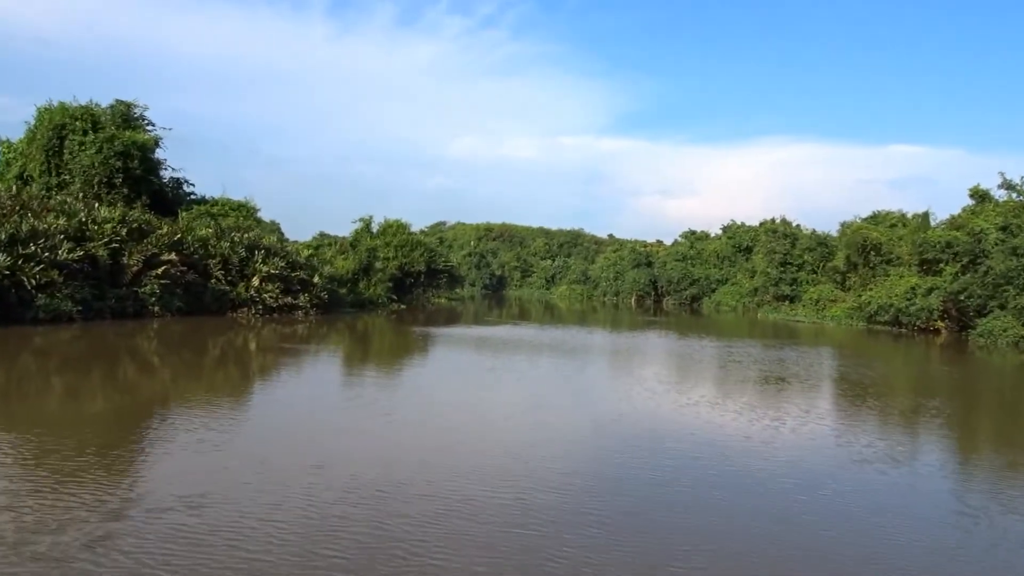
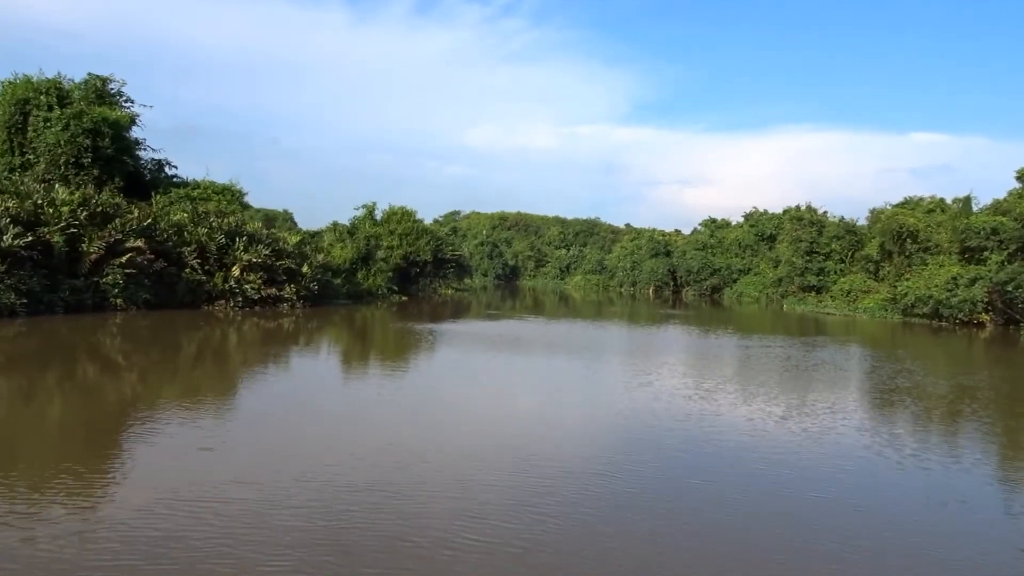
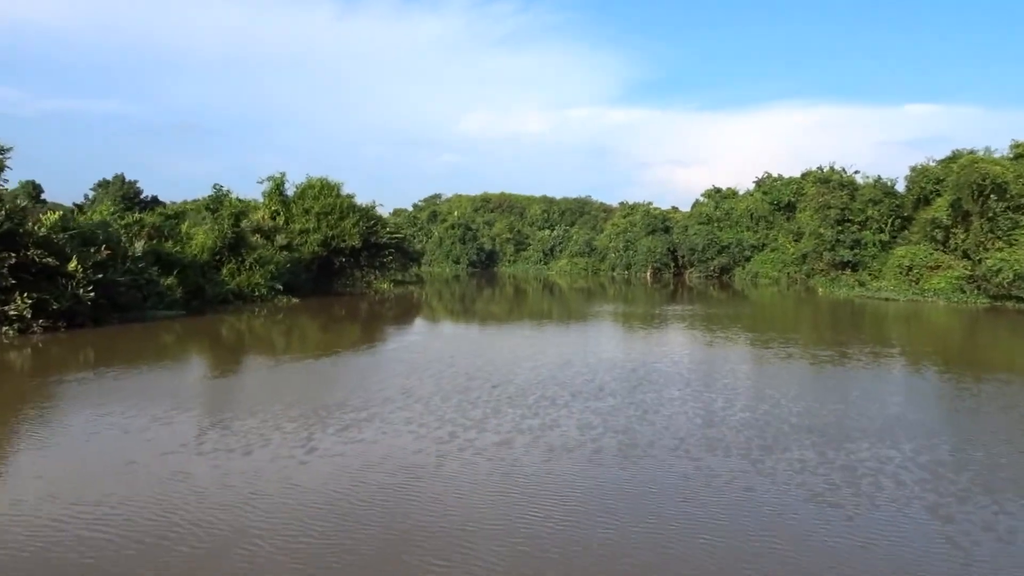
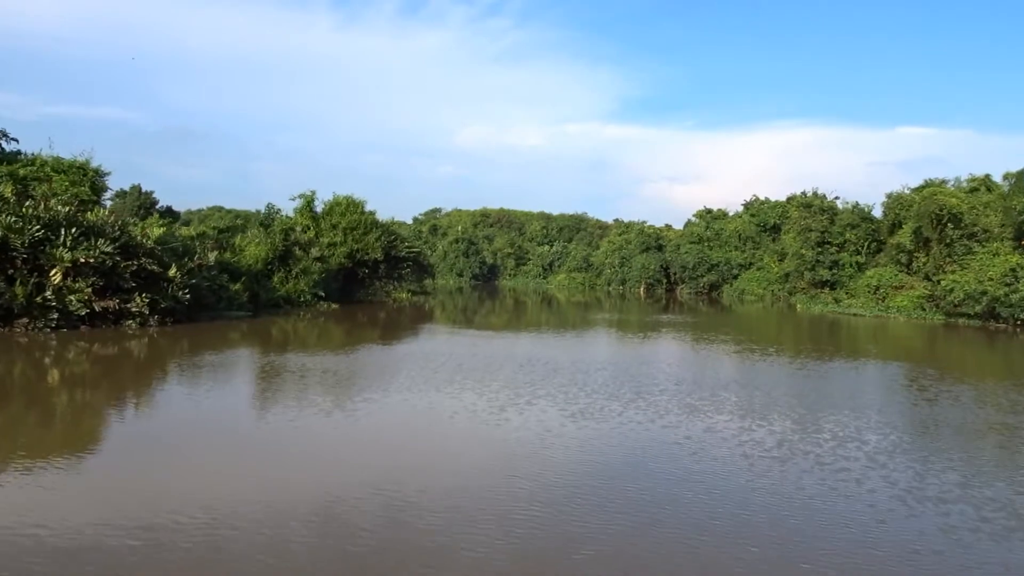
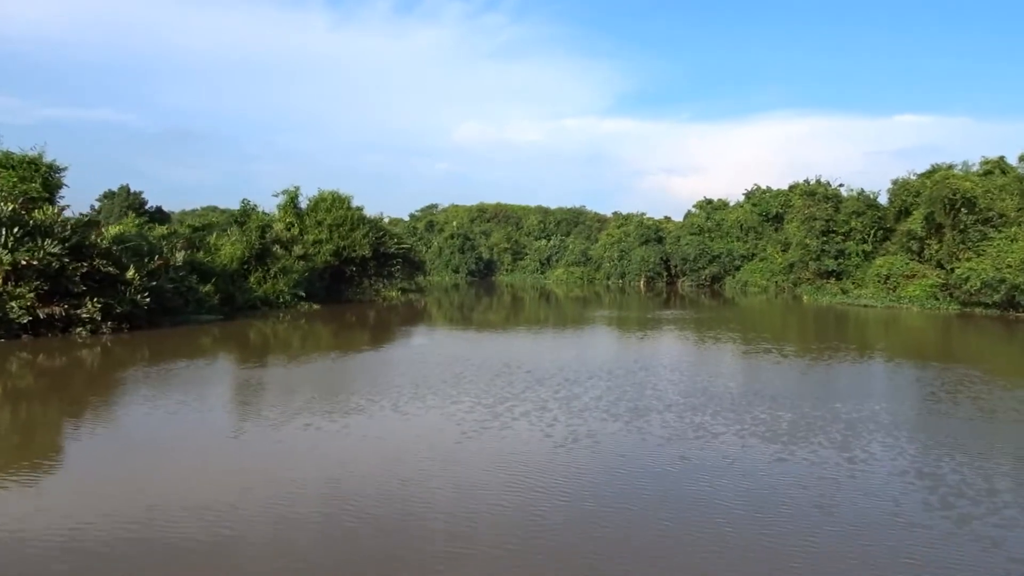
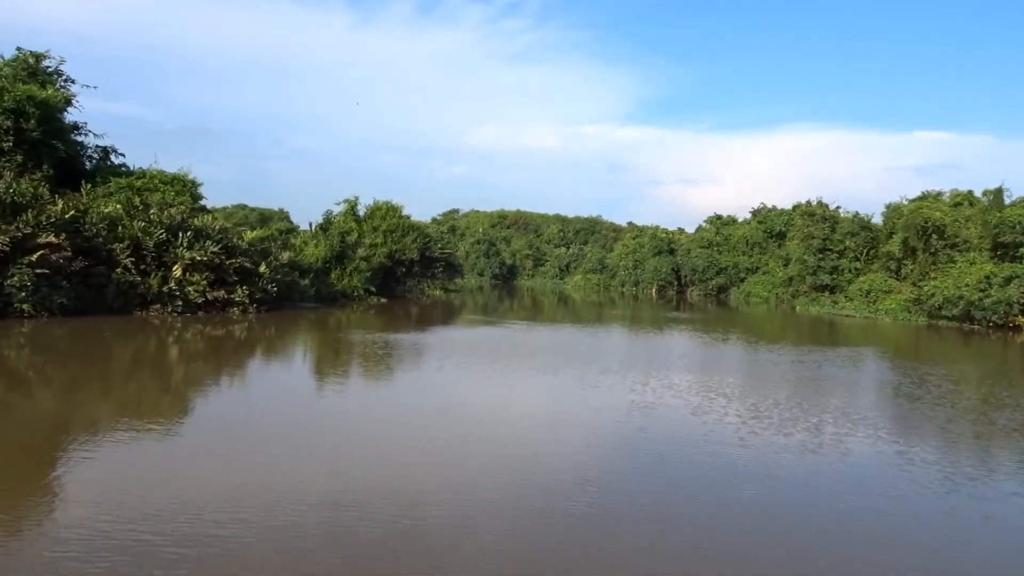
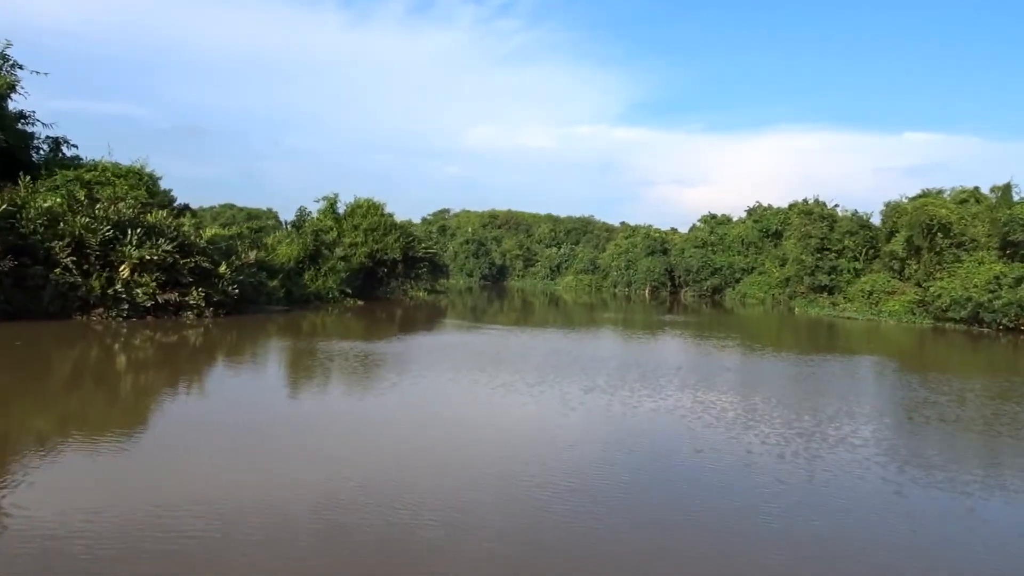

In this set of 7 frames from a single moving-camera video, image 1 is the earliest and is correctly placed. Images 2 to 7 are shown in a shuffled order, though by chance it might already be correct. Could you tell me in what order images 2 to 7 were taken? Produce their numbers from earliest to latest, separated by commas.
2, 6, 7, 4, 5, 3
